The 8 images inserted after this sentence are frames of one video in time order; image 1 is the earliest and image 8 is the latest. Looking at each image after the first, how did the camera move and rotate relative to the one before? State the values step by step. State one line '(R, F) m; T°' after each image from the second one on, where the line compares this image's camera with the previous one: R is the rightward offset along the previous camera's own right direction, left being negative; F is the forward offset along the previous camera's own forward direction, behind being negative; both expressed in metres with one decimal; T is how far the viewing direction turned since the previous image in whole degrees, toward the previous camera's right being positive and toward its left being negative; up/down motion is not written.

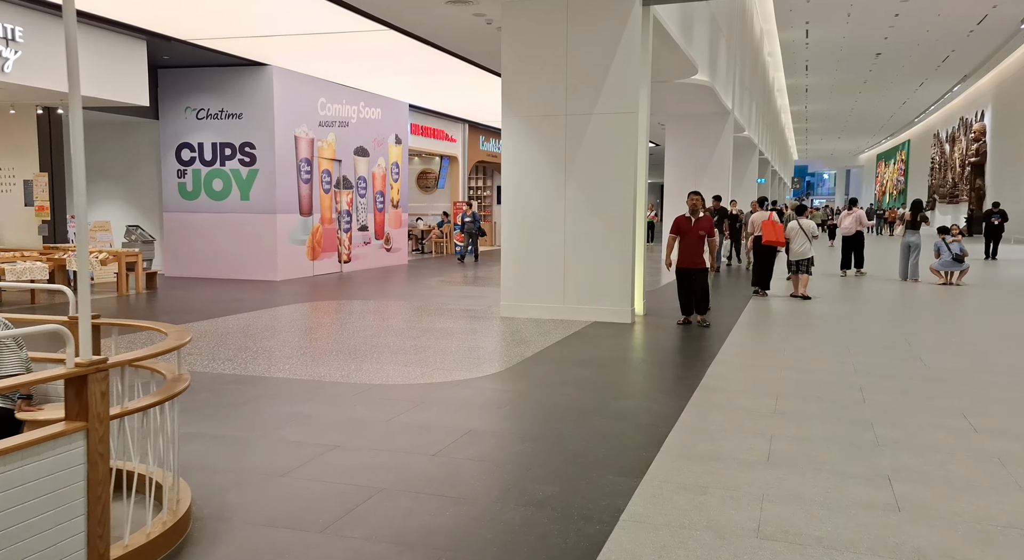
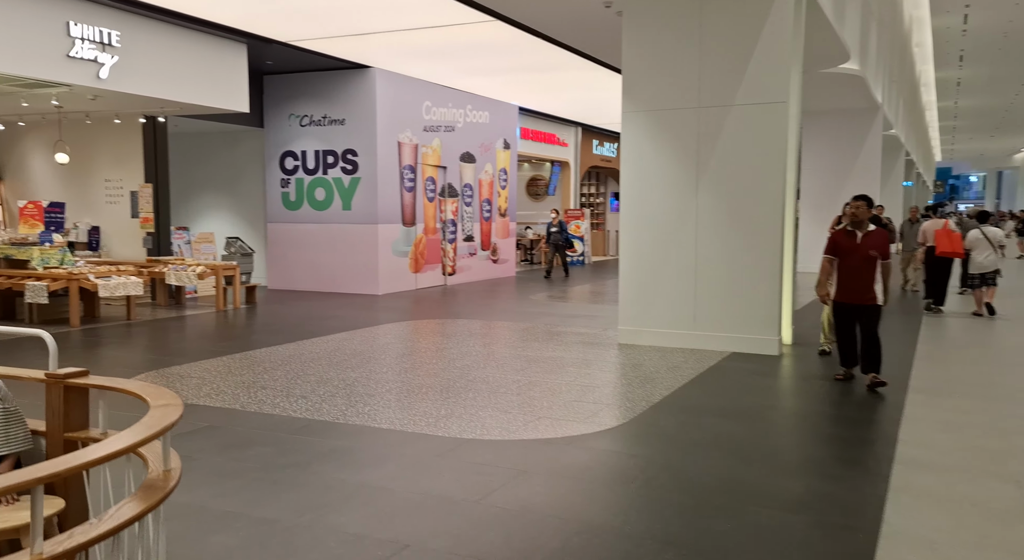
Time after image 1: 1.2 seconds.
(-0.1, +1.2) m; -7°
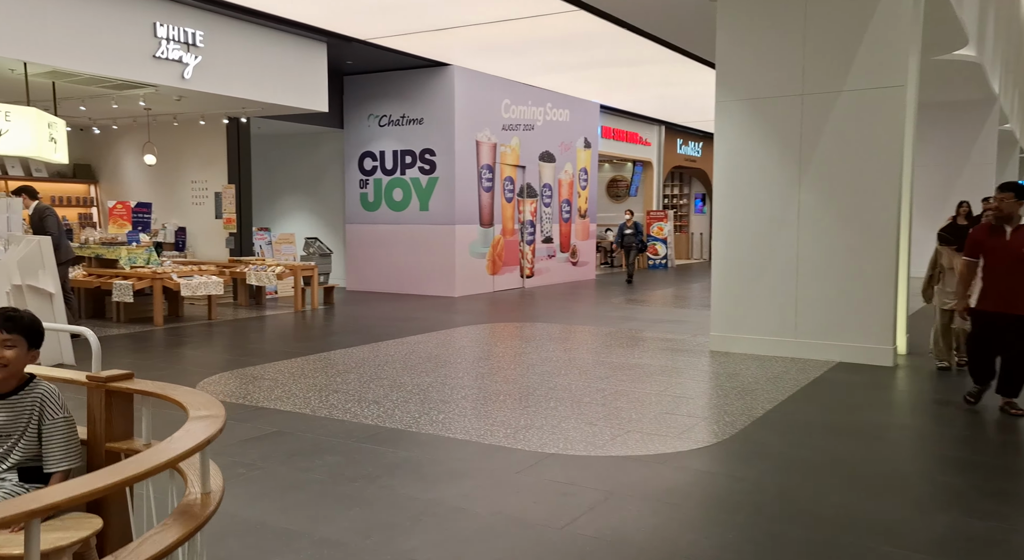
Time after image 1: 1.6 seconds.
(-0.1, +0.4) m; -5°
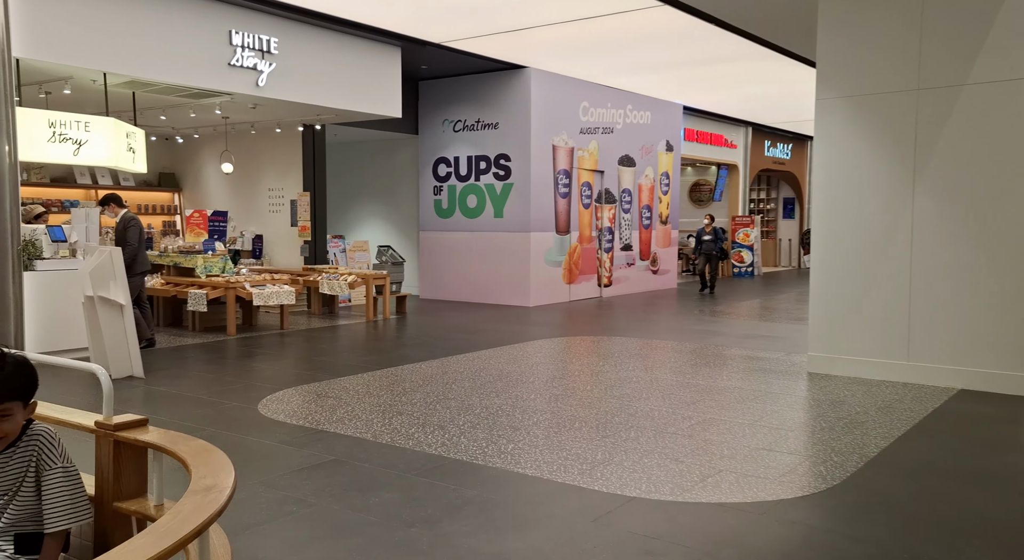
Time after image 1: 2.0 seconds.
(0.0, +0.5) m; -5°
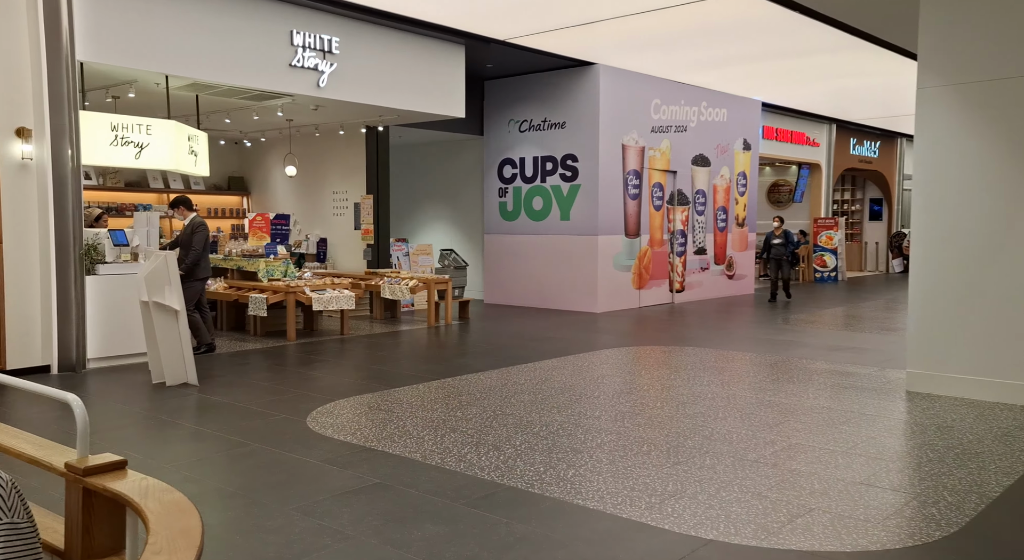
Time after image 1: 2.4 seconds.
(0.0, +0.5) m; -5°
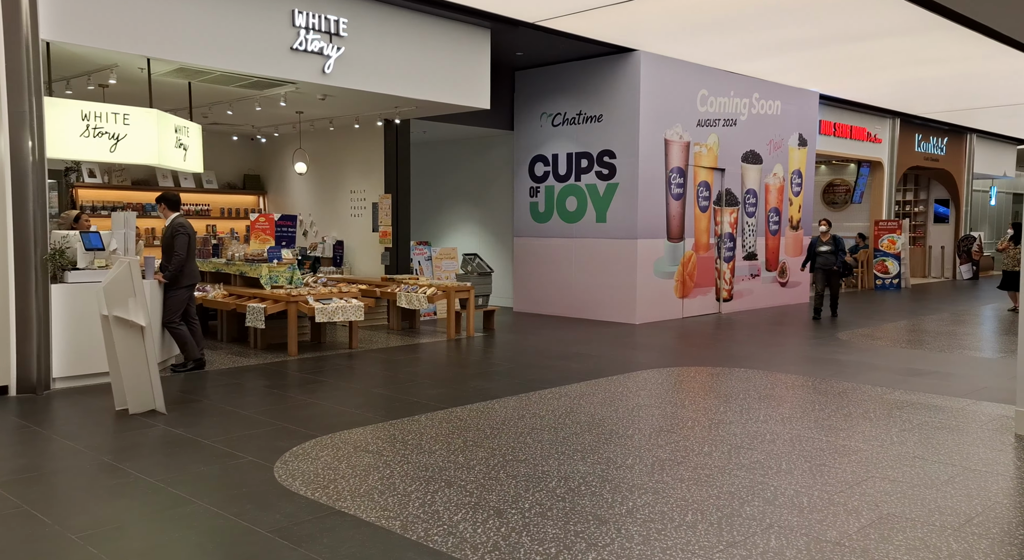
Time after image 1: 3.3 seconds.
(+0.2, +1.1) m; -3°
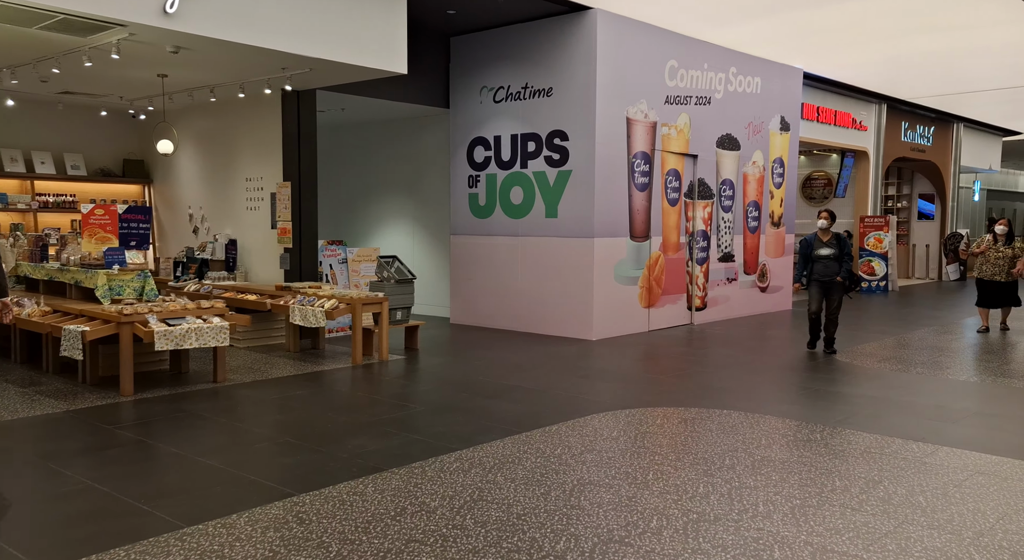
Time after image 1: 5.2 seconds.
(+0.4, +2.1) m; +2°
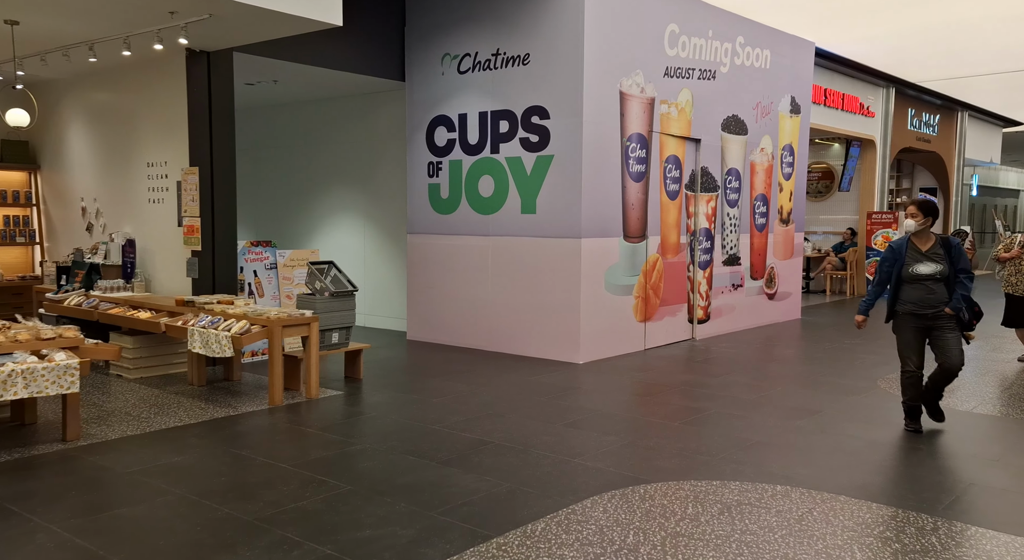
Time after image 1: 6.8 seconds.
(0.0, +1.9) m; +2°
